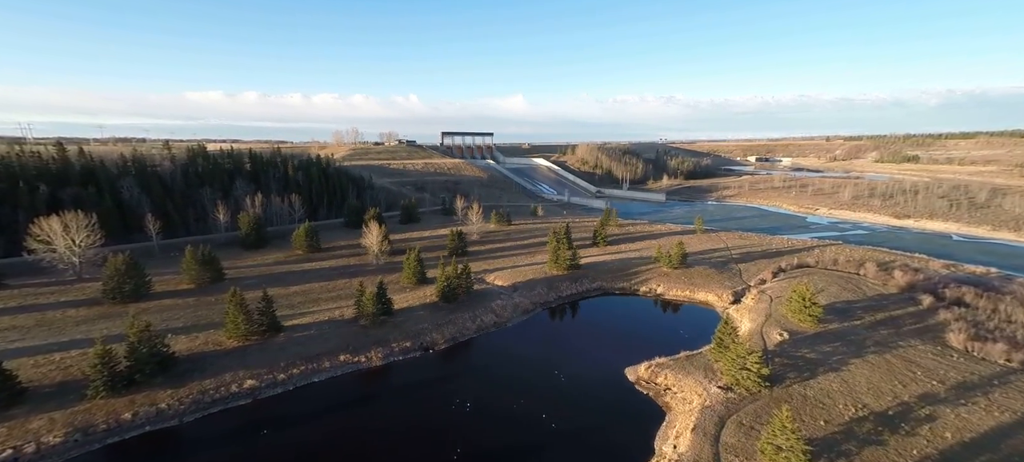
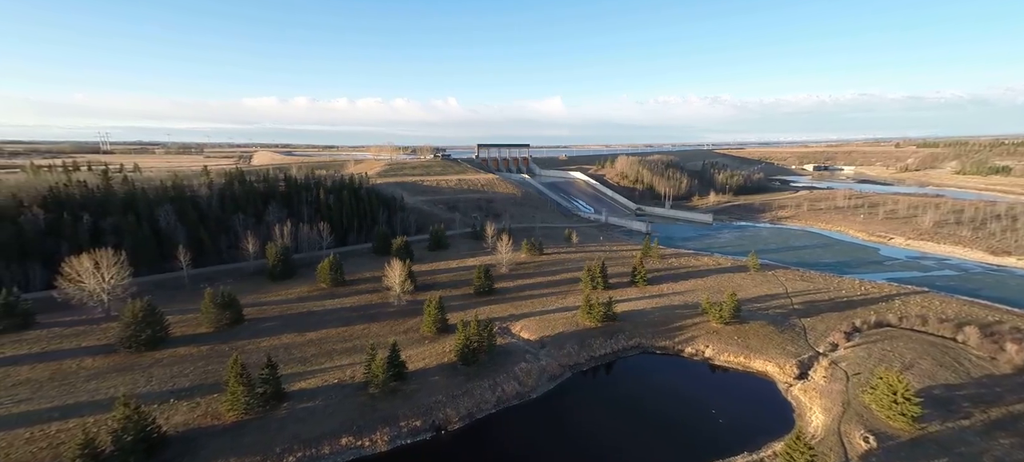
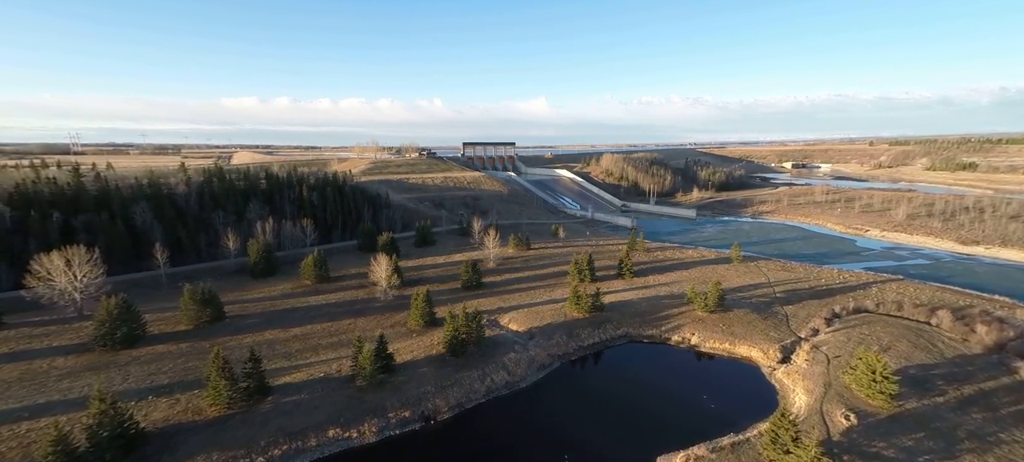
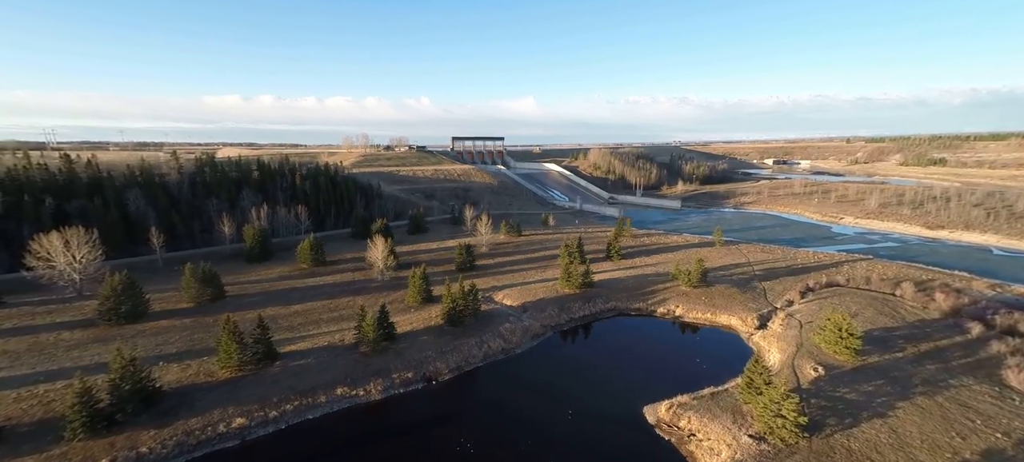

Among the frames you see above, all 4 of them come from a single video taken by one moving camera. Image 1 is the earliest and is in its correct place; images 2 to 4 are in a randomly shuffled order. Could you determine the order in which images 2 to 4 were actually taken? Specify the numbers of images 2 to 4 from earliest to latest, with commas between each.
4, 3, 2
